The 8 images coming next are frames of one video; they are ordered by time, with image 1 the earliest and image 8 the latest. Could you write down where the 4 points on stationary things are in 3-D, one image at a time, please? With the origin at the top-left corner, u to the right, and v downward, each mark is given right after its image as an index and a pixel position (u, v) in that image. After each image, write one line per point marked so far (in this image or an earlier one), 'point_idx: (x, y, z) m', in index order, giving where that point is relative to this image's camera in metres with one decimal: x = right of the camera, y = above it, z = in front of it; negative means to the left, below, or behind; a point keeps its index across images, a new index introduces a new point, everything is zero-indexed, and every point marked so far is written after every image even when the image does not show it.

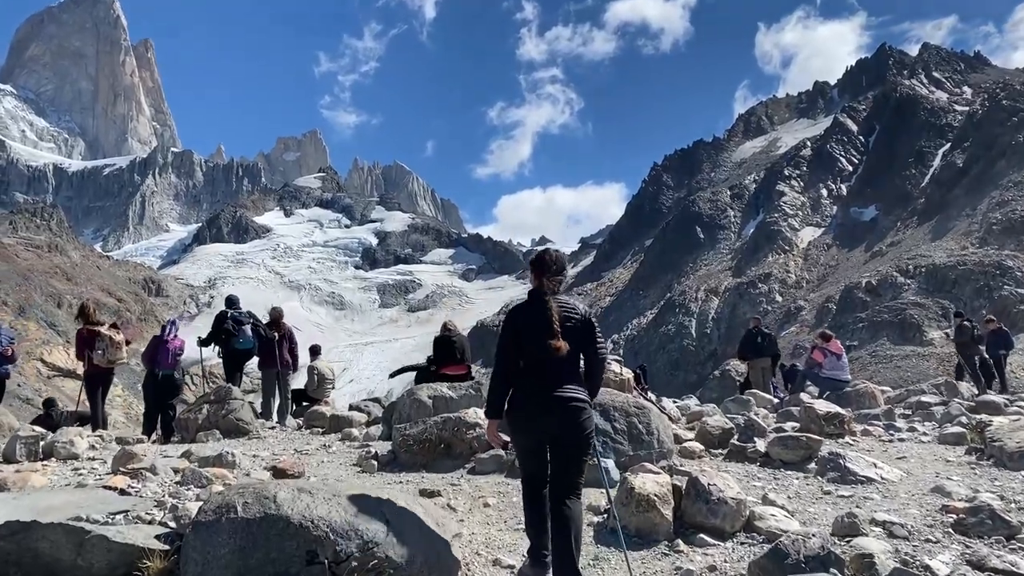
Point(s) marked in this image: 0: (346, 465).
0: (-1.3, -1.4, +6.5) m
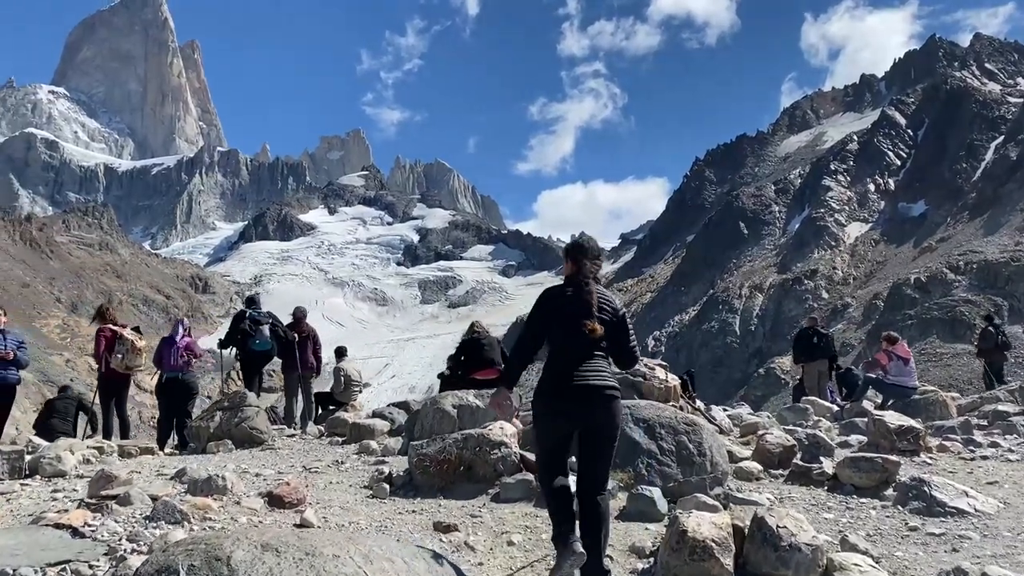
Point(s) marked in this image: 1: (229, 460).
0: (-1.0, -1.4, +5.8) m
1: (-2.4, -1.5, +7.4) m
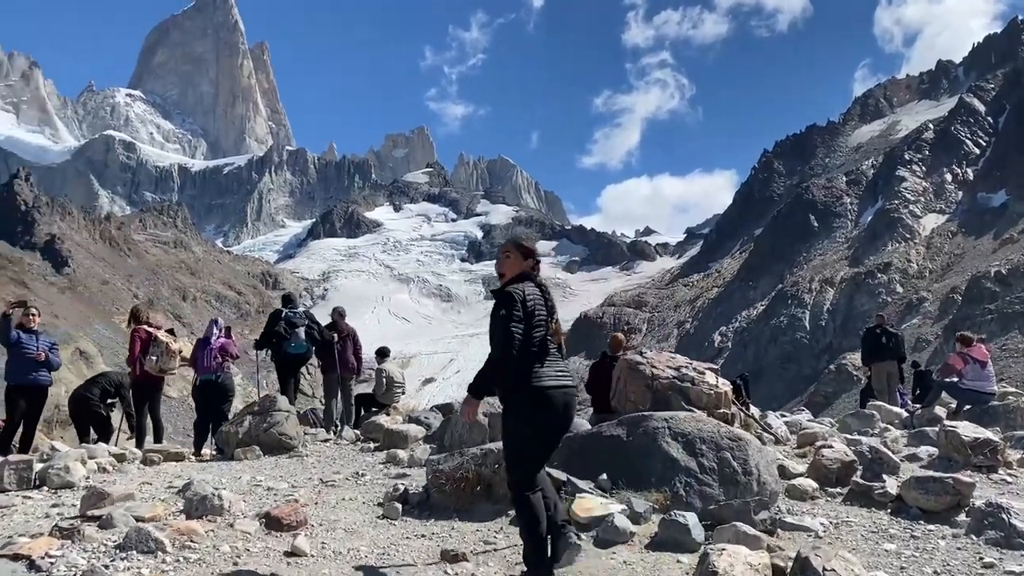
0: (-0.9, -1.4, +5.4) m
1: (-2.1, -1.5, +7.1) m
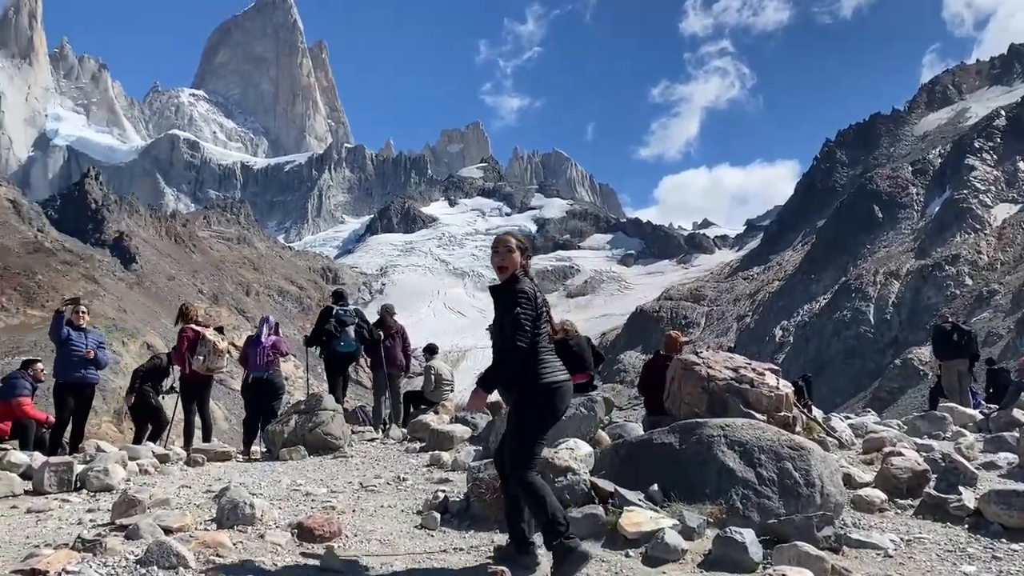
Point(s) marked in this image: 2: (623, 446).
0: (-0.6, -1.4, +5.2) m
1: (-1.8, -1.5, +6.9) m
2: (+0.7, -1.0, +5.6) m
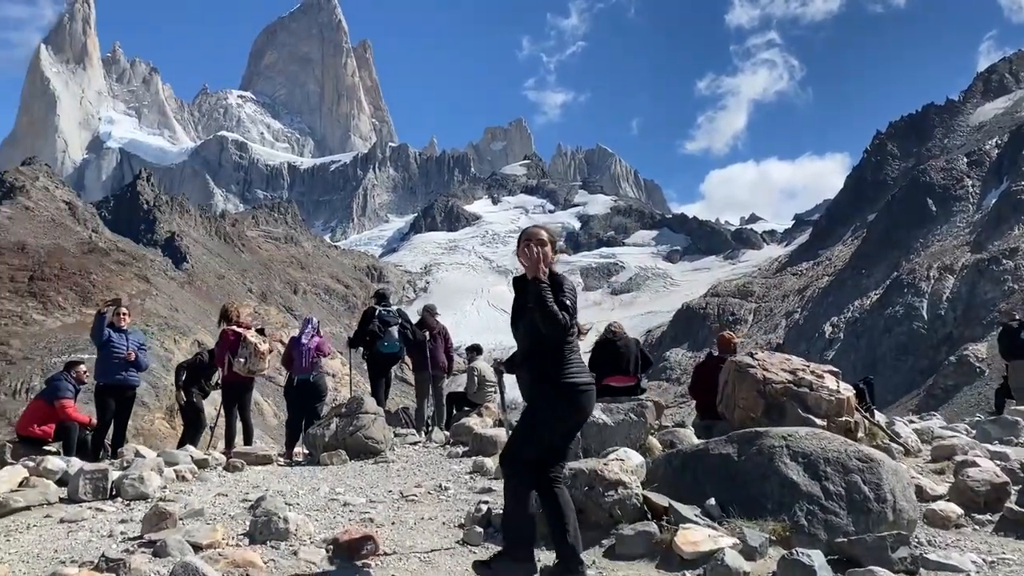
0: (-0.4, -1.4, +4.9) m
1: (-1.4, -1.5, +6.7) m
2: (+1.0, -1.0, +5.3) m
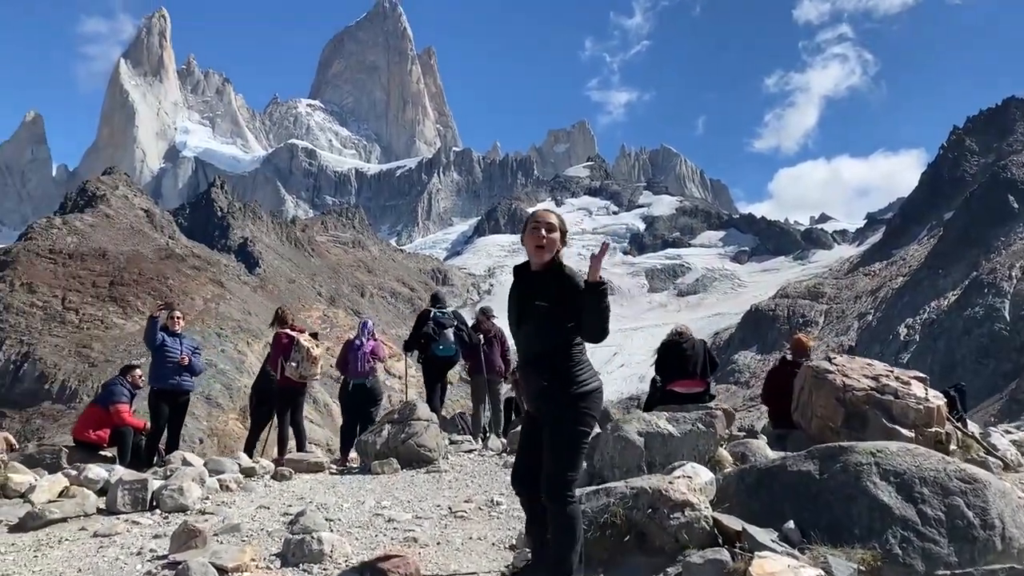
0: (-0.1, -1.4, +4.5) m
1: (-1.0, -1.5, +6.4) m
2: (+1.3, -1.0, +4.8) m
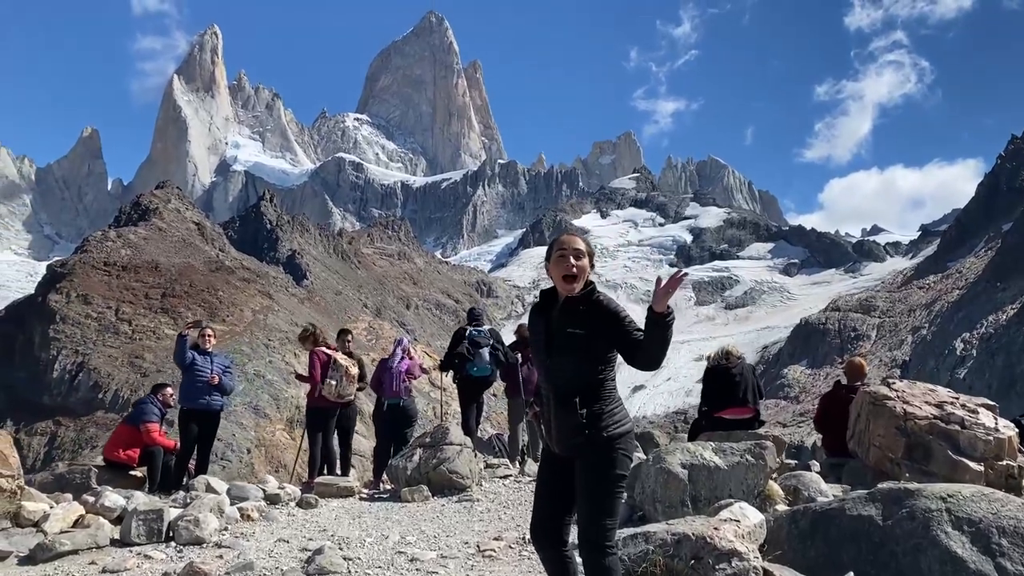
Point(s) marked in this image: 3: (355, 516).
0: (+0.1, -1.5, +4.2) m
1: (-0.7, -1.6, +6.1) m
2: (+1.5, -1.2, +4.4) m
3: (-1.2, -1.7, +6.3) m
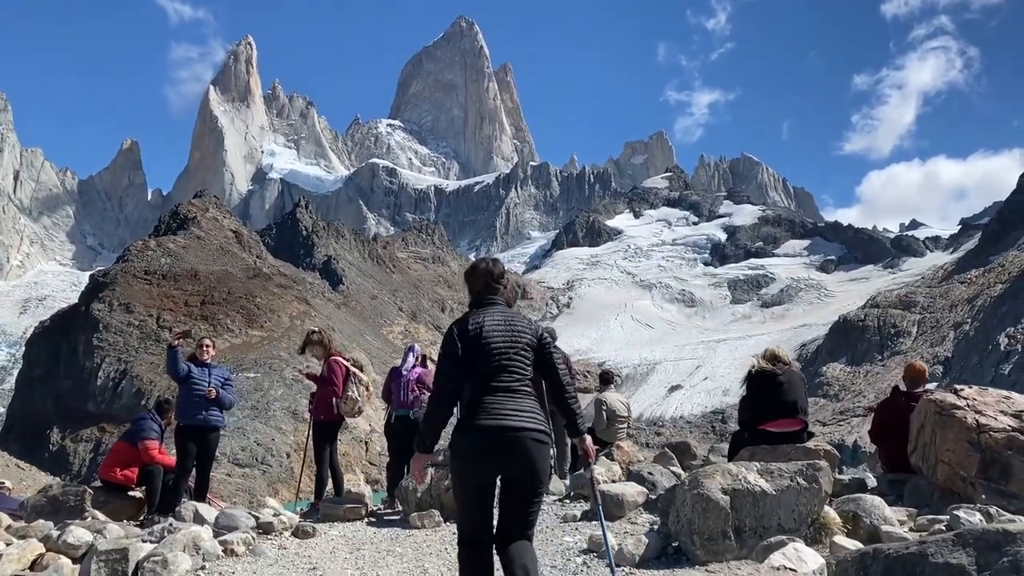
0: (+0.1, -1.5, +3.4) m
1: (-0.6, -1.7, +5.4) m
2: (+1.5, -1.1, +3.6) m
3: (-1.0, -1.7, +5.7) m
